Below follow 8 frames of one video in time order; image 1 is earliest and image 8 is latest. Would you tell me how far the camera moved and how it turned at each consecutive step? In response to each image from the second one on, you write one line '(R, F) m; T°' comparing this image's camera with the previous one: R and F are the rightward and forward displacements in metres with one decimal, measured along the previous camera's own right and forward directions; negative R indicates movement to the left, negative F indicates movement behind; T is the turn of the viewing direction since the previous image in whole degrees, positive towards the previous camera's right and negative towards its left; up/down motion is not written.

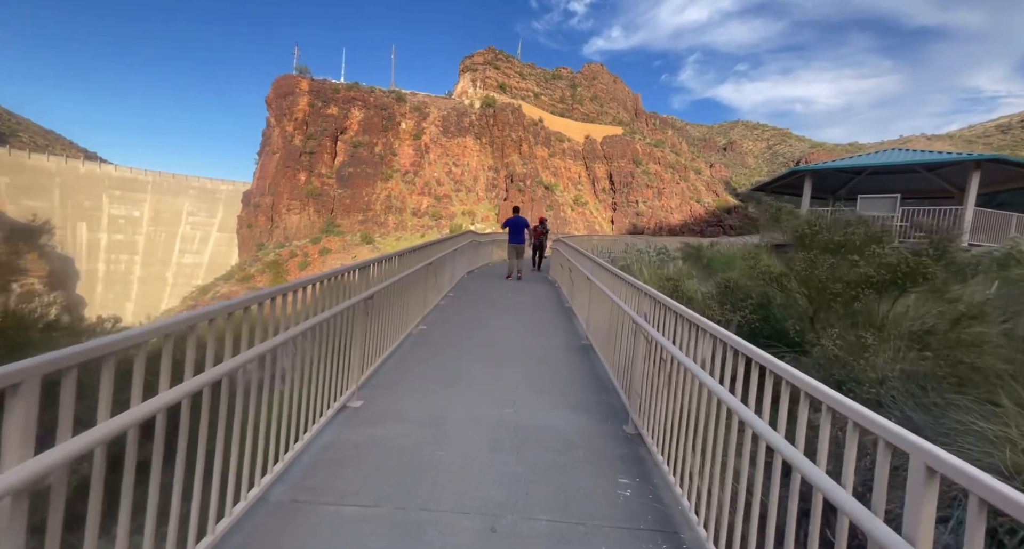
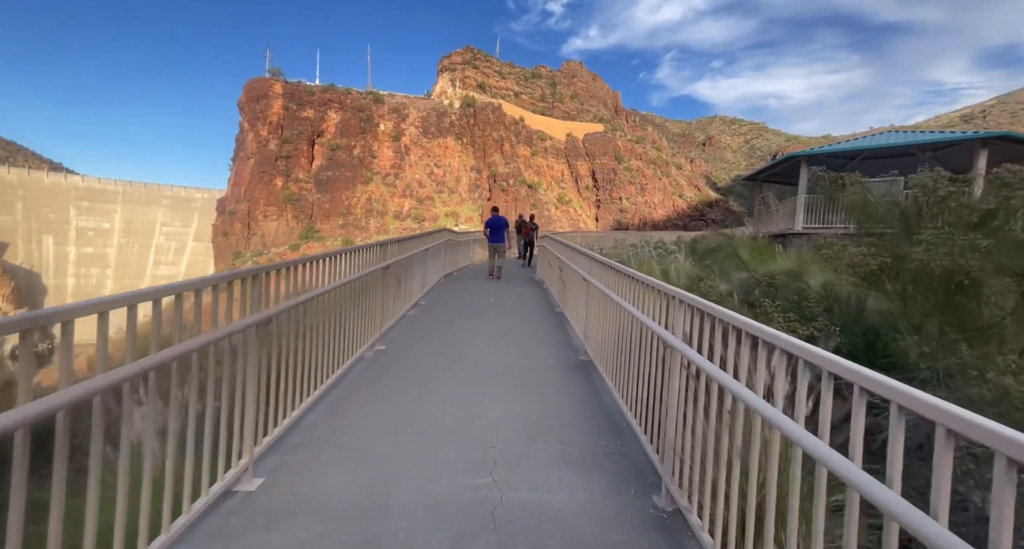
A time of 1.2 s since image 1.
(0.0, +0.6) m; +2°
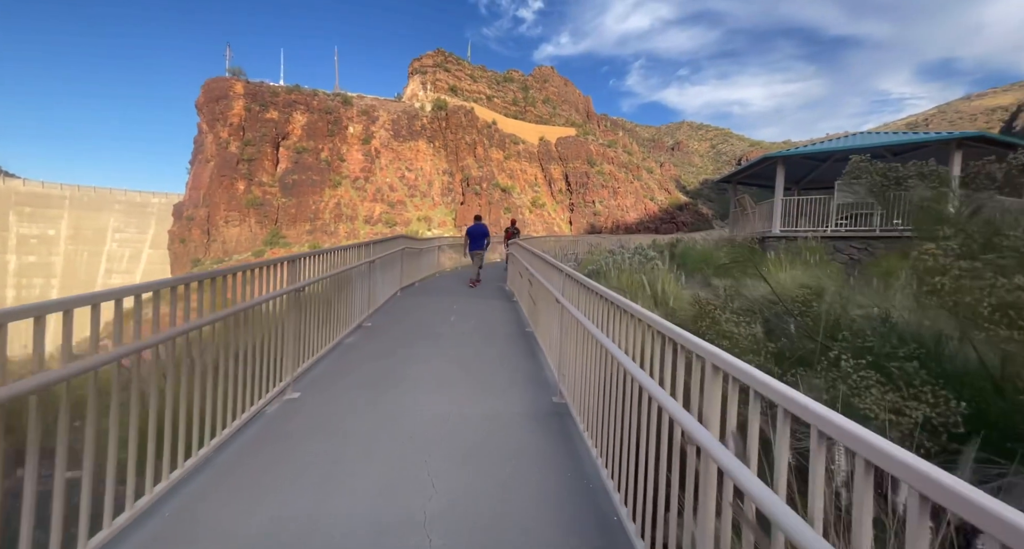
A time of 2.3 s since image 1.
(+0.1, +0.5) m; +3°
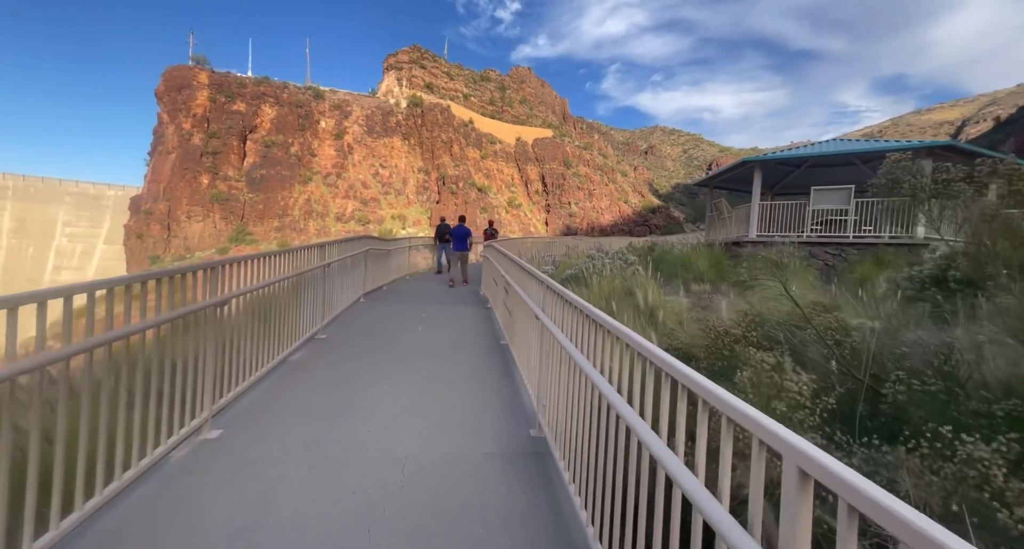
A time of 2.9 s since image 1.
(0.0, +0.3) m; +3°
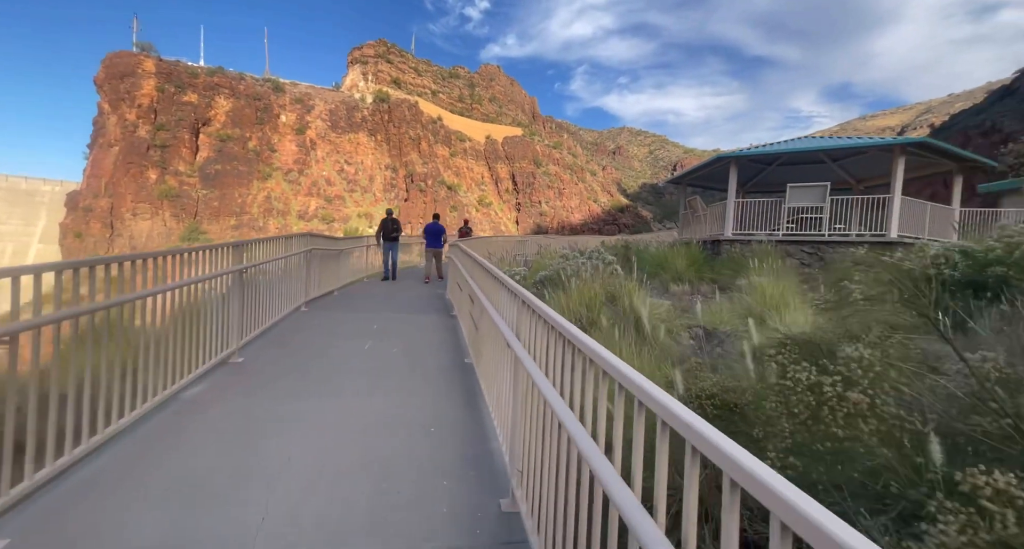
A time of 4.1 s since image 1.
(0.0, +0.5) m; +4°
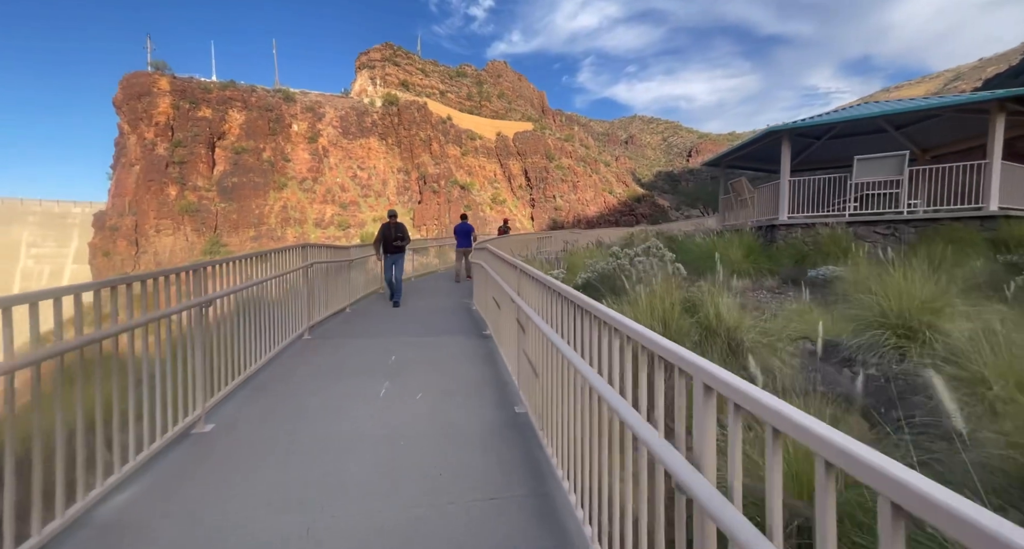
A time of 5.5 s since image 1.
(-0.2, +0.7) m; -2°
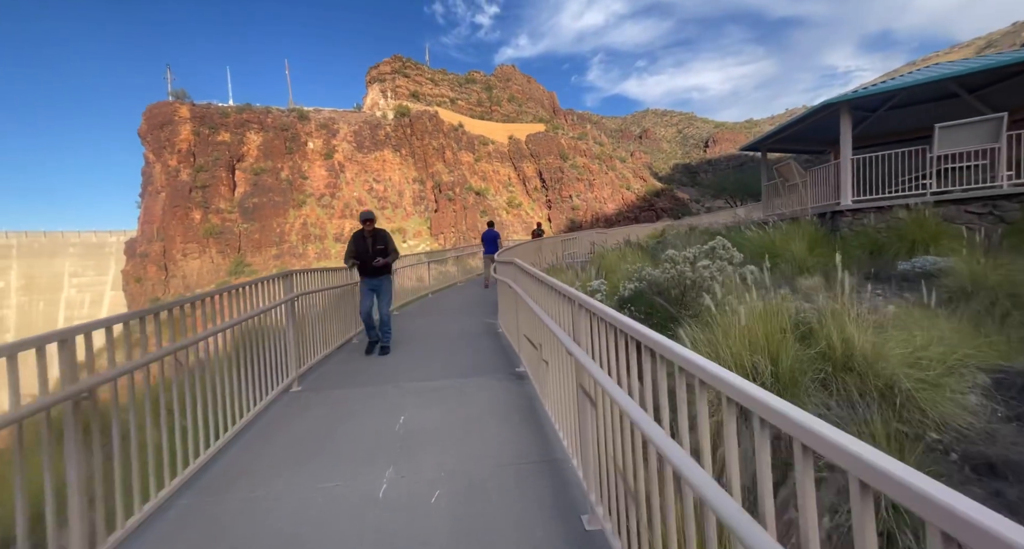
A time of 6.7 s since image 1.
(-0.1, +0.7) m; -3°
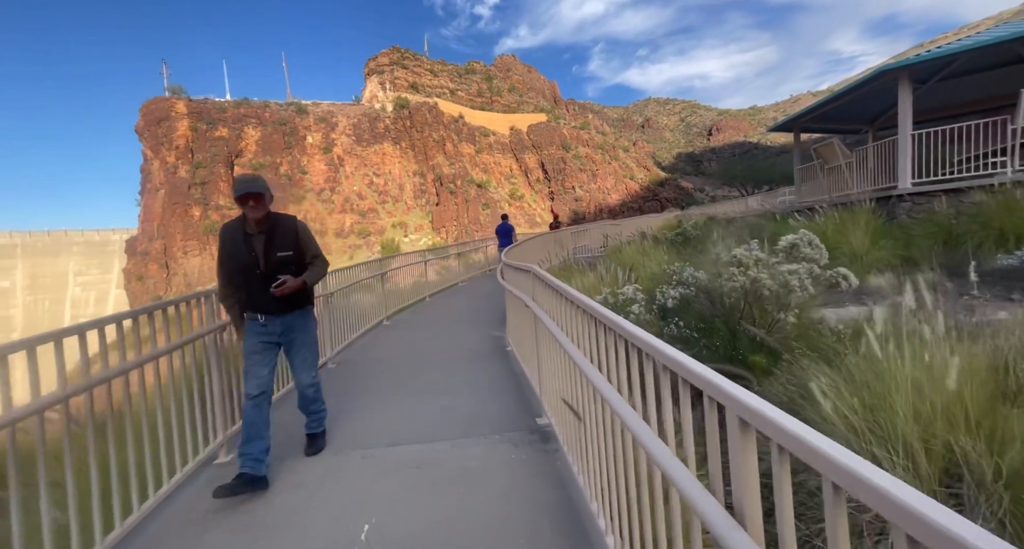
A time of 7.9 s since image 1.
(-0.1, +0.7) m; 0°
